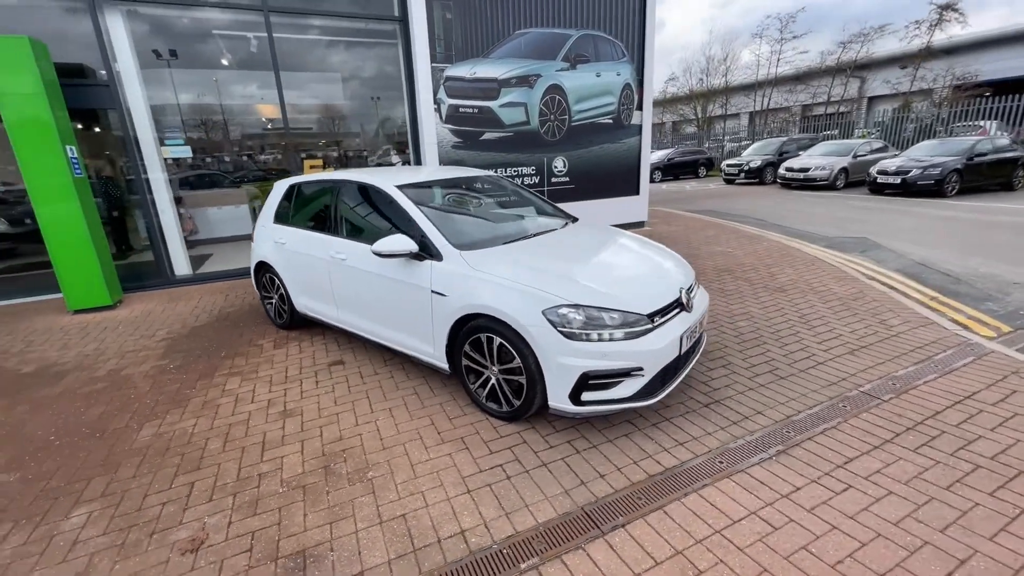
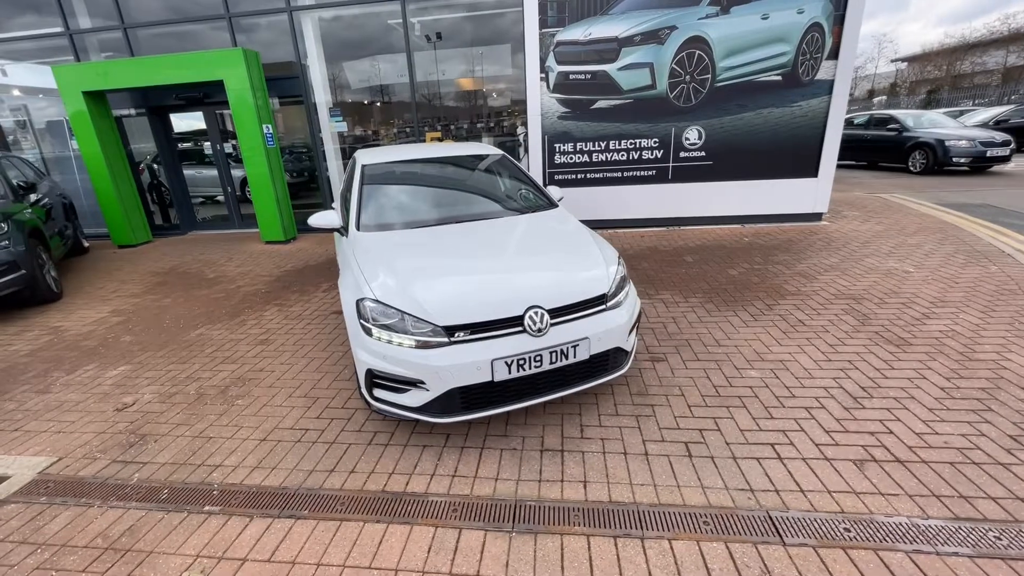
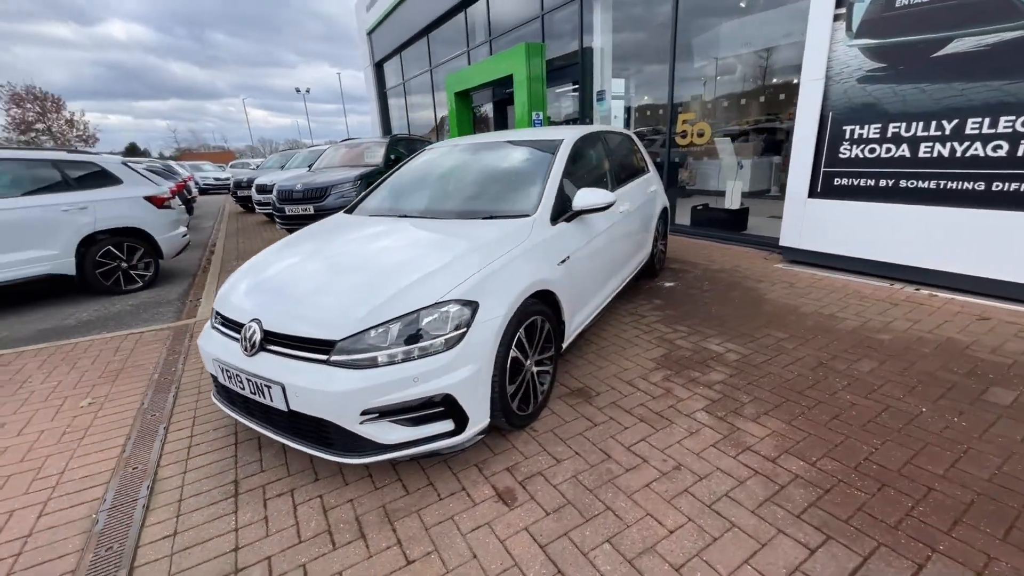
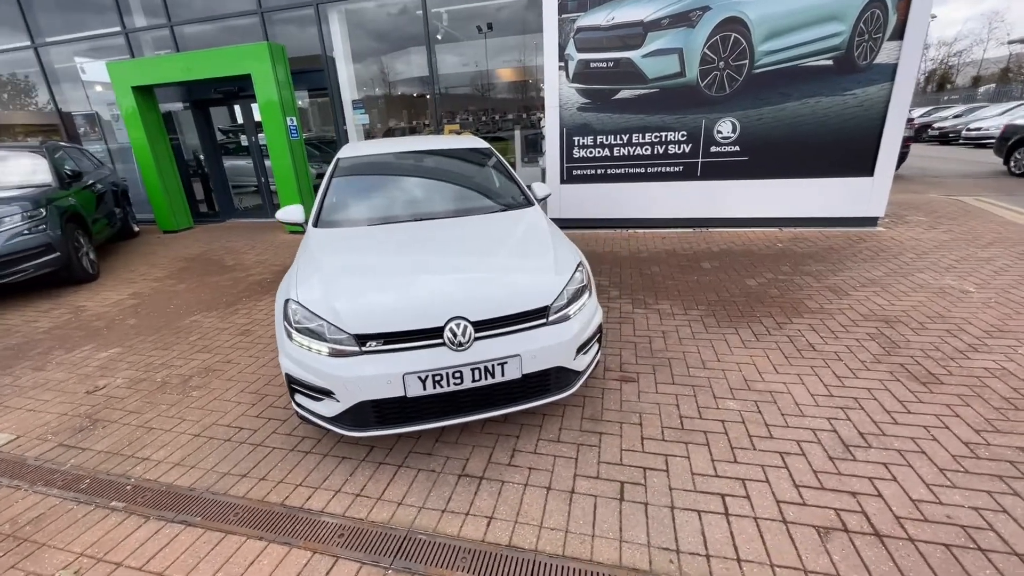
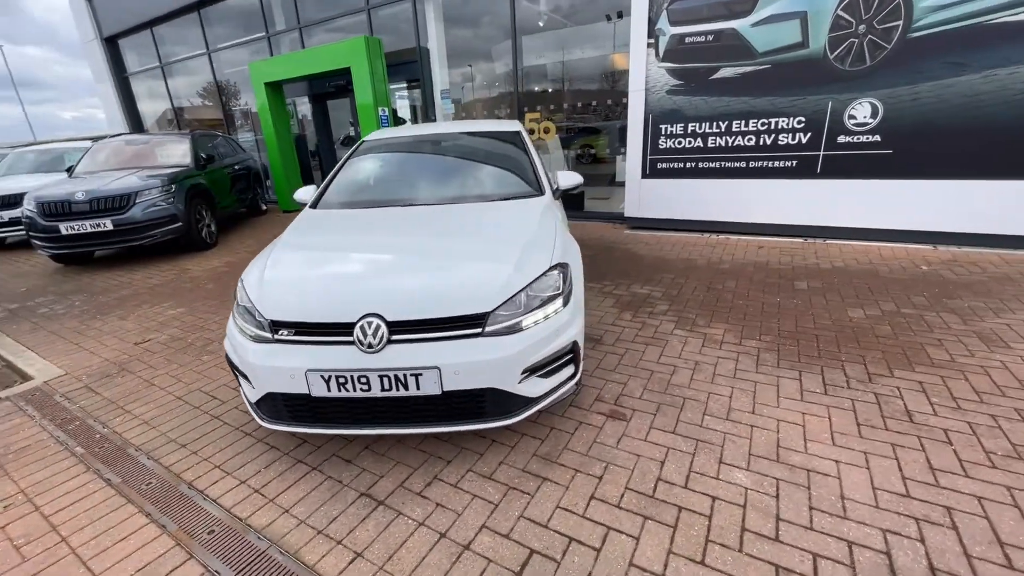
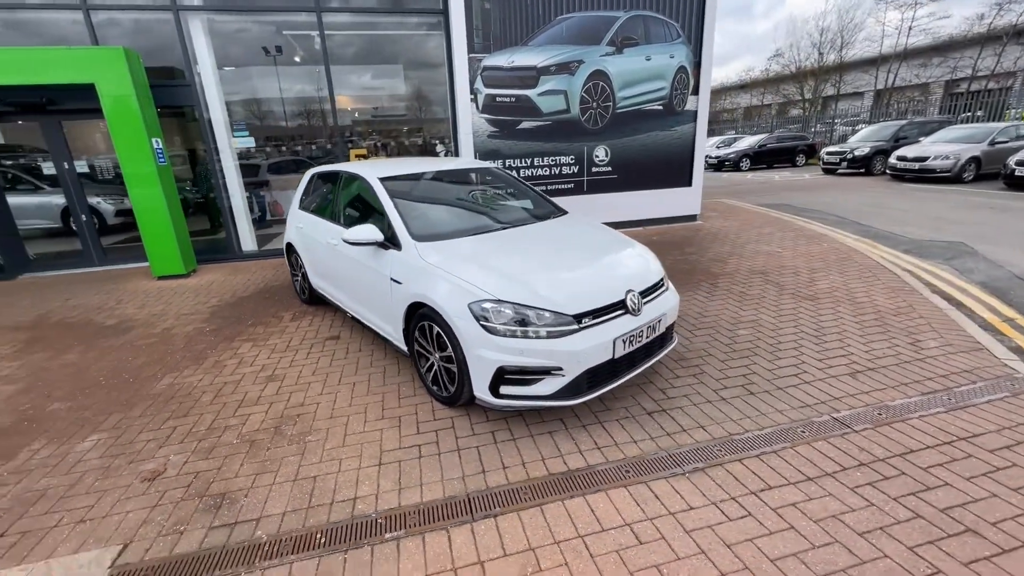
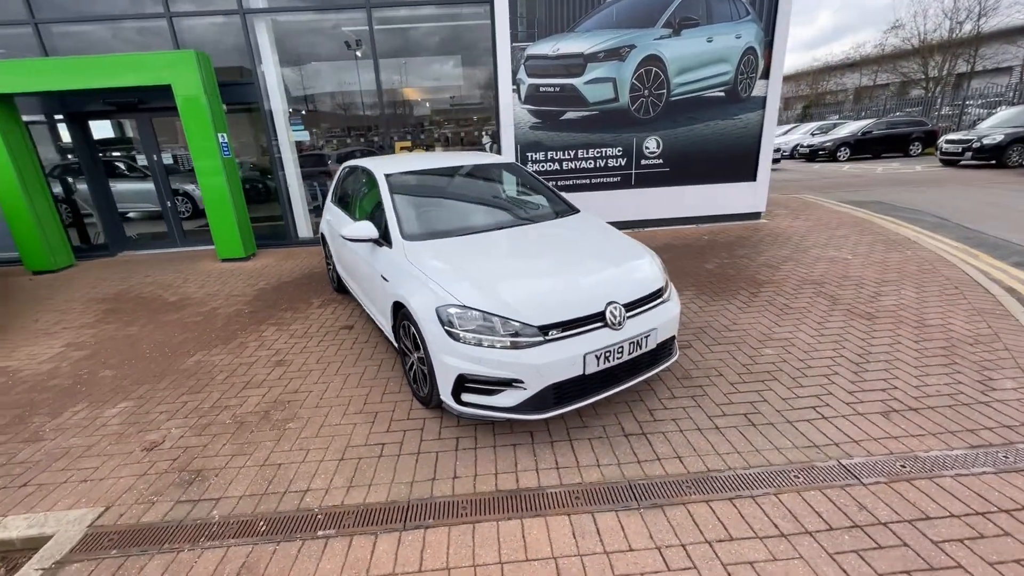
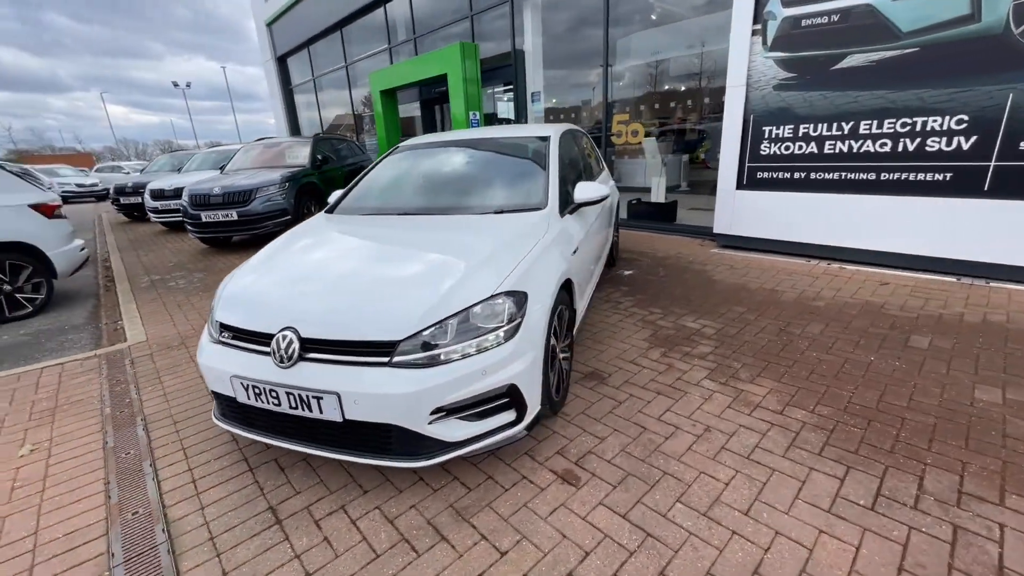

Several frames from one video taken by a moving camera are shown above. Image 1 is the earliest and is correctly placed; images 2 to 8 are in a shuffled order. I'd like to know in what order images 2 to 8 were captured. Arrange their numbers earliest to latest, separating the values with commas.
6, 7, 2, 4, 5, 8, 3
